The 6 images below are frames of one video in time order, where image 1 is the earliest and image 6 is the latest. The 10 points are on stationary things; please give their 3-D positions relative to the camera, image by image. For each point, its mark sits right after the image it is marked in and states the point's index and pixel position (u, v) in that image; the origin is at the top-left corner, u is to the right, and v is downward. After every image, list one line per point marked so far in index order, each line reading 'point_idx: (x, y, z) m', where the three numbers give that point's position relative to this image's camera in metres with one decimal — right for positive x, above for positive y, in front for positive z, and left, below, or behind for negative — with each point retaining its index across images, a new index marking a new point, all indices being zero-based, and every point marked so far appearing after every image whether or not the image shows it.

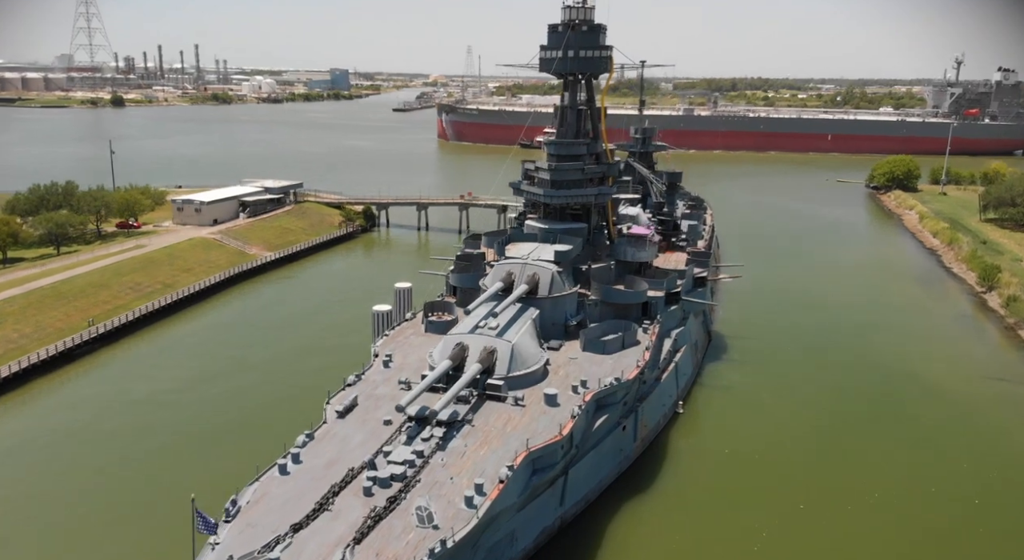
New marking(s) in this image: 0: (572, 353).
0: (+1.6, -1.9, +19.3) m
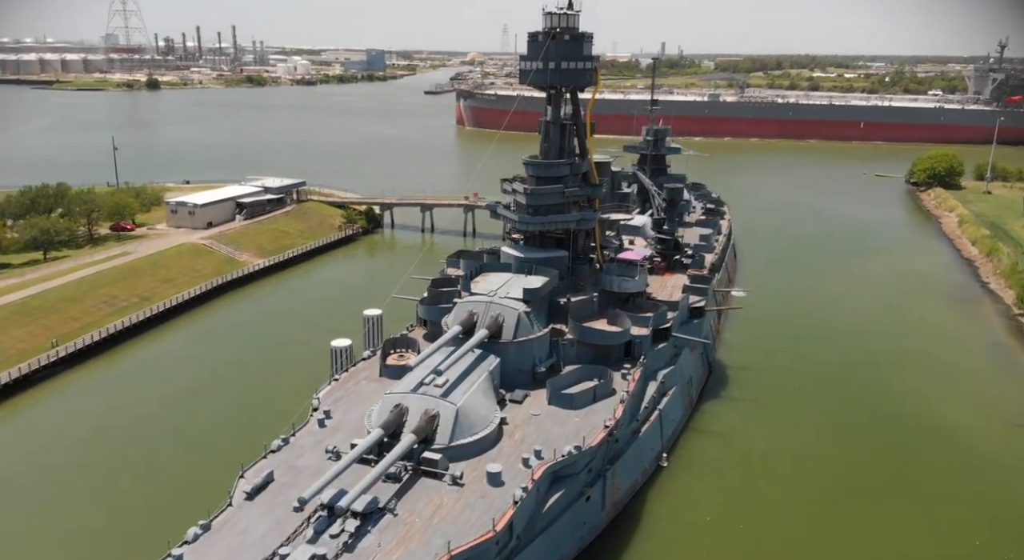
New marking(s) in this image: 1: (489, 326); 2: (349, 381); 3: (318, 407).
0: (+0.5, -3.0, +17.3) m
1: (-0.5, -1.1, +18.0) m
2: (-4.1, -2.5, +18.6) m
3: (-4.5, -2.9, +17.1) m
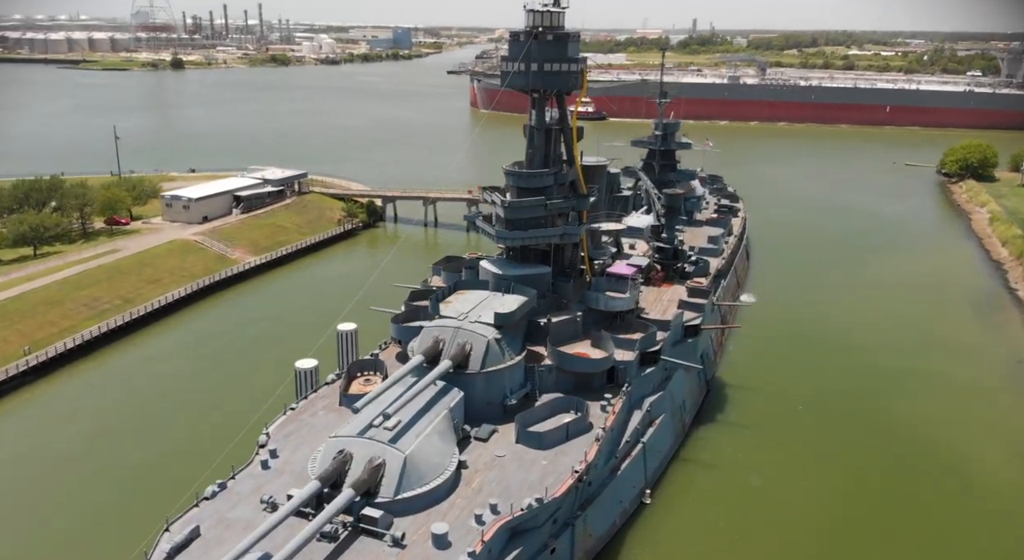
0: (-0.2, -3.6, +15.9) m
1: (-1.3, -1.7, +16.7) m
2: (-4.8, -3.0, +17.4) m
3: (-5.2, -3.5, +15.9) m
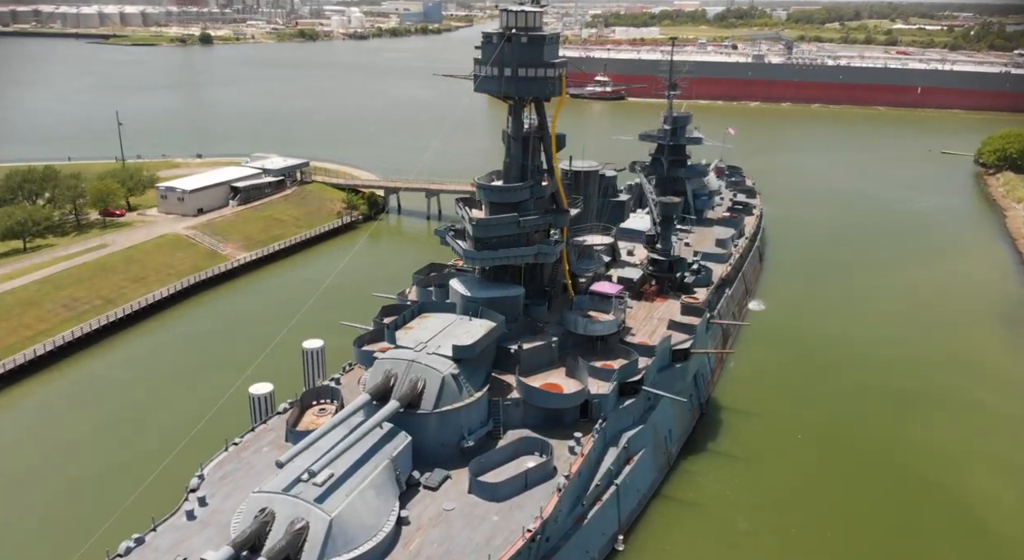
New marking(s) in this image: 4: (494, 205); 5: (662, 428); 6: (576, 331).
0: (-1.2, -4.3, +14.6) m
1: (-2.2, -2.3, +15.3) m
2: (-5.7, -3.6, +16.3) m
3: (-6.2, -4.1, +14.8) m
4: (-0.4, +1.9, +18.9) m
5: (+4.0, -3.9, +19.9) m
6: (+1.6, -1.3, +19.3) m
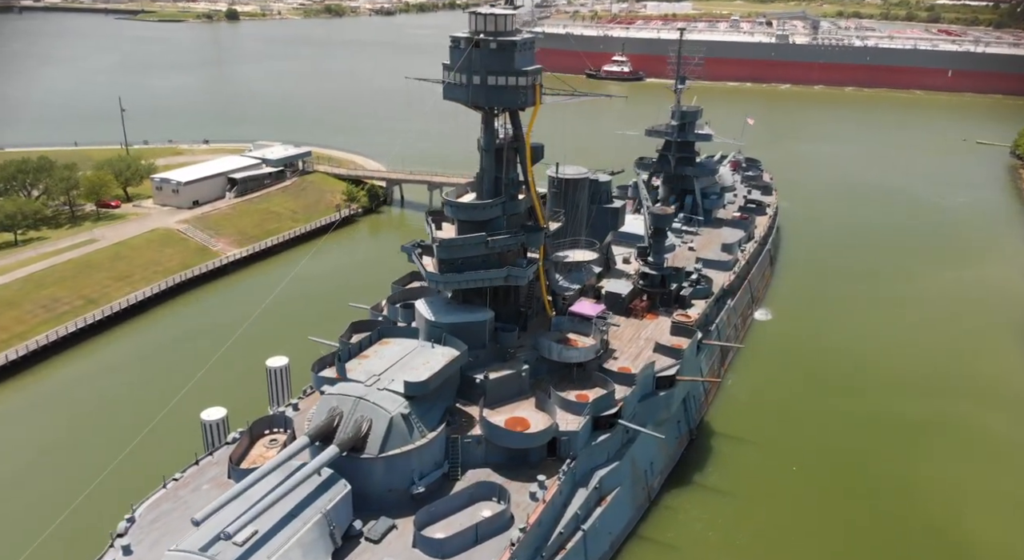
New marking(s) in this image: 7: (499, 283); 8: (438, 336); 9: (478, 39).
0: (-2.2, -4.9, +13.5) m
1: (-3.1, -3.0, +14.2) m
2: (-6.6, -4.2, +15.3) m
3: (-7.1, -4.7, +13.8) m
4: (-1.2, +1.4, +17.6) m
5: (+3.2, -4.5, +18.6) m
6: (+0.9, -1.9, +18.0) m
7: (-0.3, 0.0, +17.6) m
8: (-1.7, -1.3, +17.2) m
9: (-0.7, +5.3, +16.4) m
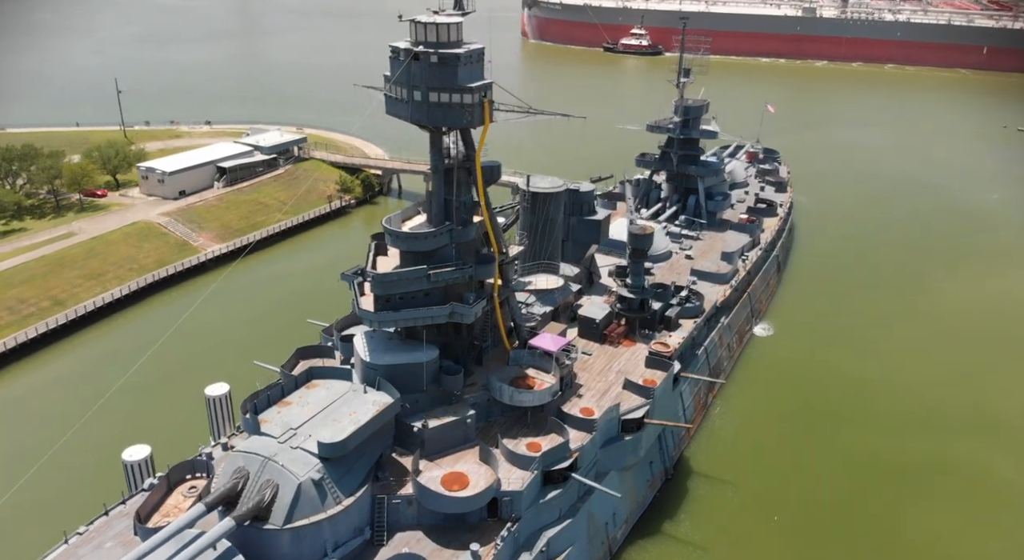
0: (-3.6, -5.8, +12.1) m
1: (-4.4, -3.8, +12.8) m
2: (-7.9, -4.9, +14.1) m
3: (-8.5, -5.5, +12.7) m
4: (-2.3, +0.6, +15.9) m
5: (+2.1, -5.3, +17.0) m
6: (-0.3, -2.7, +16.4) m
7: (-1.4, -0.8, +15.9) m
8: (-2.9, -2.0, +15.7) m
9: (-1.8, +4.5, +14.5) m
